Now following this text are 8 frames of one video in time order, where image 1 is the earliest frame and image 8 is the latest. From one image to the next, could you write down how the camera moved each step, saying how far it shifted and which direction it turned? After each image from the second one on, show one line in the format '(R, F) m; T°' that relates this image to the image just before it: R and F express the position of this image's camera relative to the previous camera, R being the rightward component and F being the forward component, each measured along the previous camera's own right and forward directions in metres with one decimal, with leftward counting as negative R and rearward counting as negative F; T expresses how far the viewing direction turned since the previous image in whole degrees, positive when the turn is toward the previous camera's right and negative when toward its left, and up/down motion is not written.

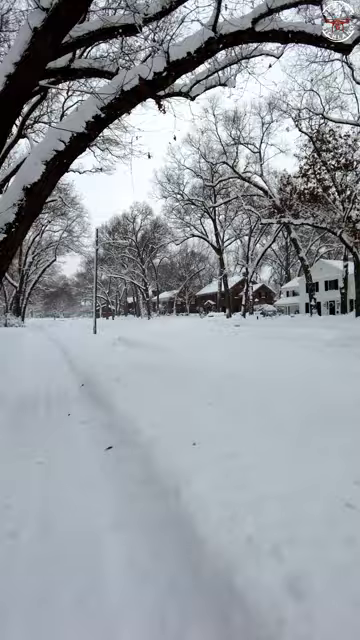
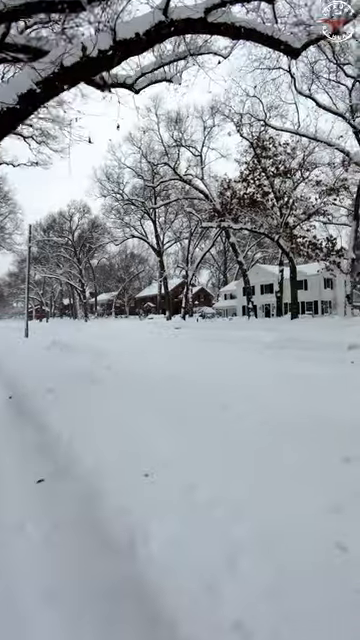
(-0.1, +0.4) m; +8°
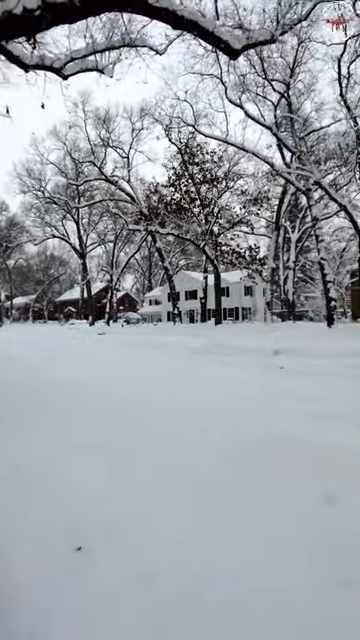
(-0.1, +0.3) m; +10°
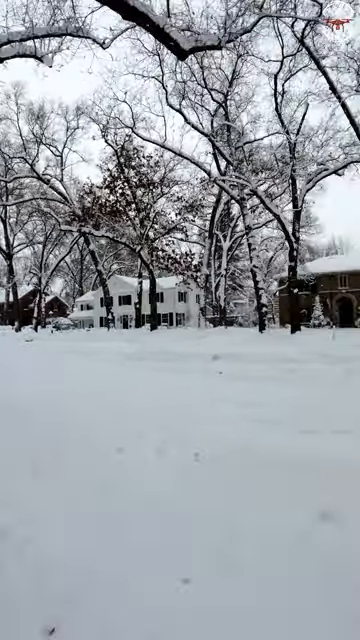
(-0.2, +0.2) m; +9°
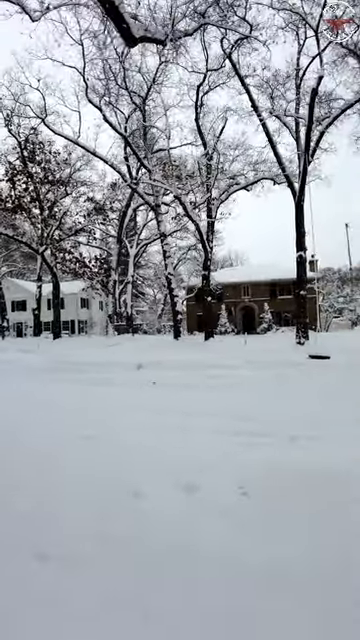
(-0.3, +0.5) m; +13°
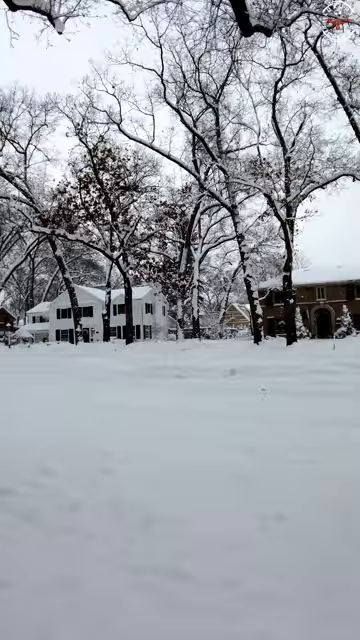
(+0.2, +0.5) m; -9°
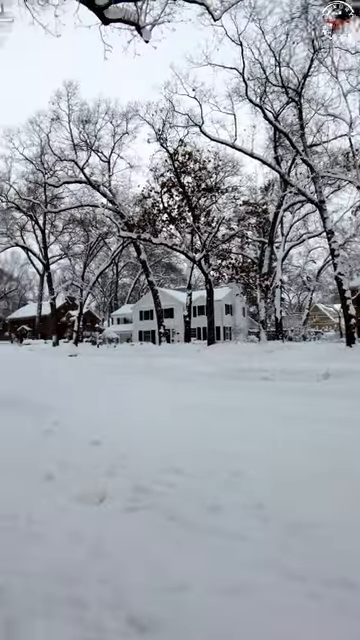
(-0.1, +0.1) m; -10°
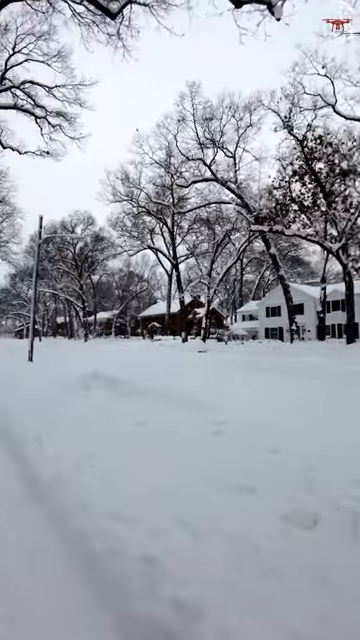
(-0.3, +0.3) m; -16°
